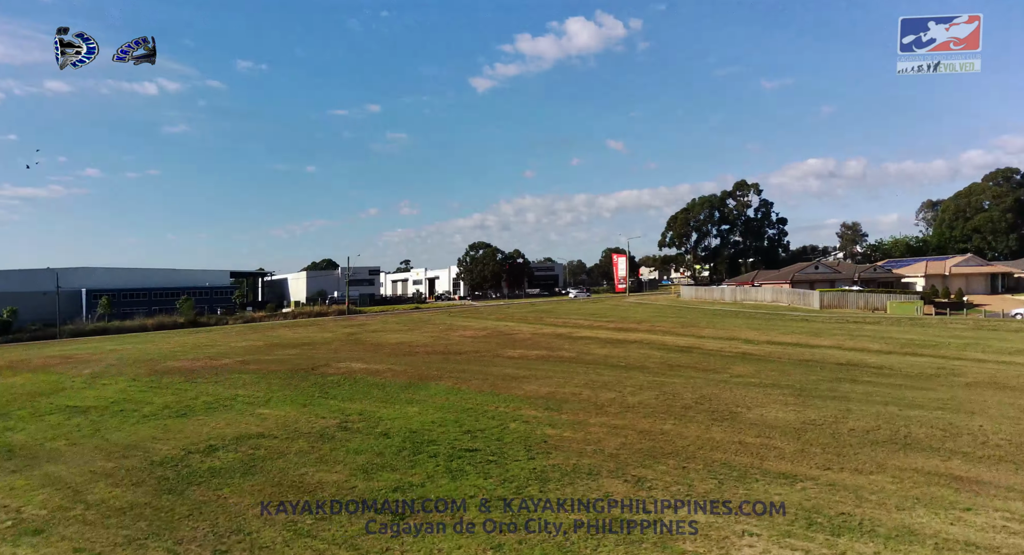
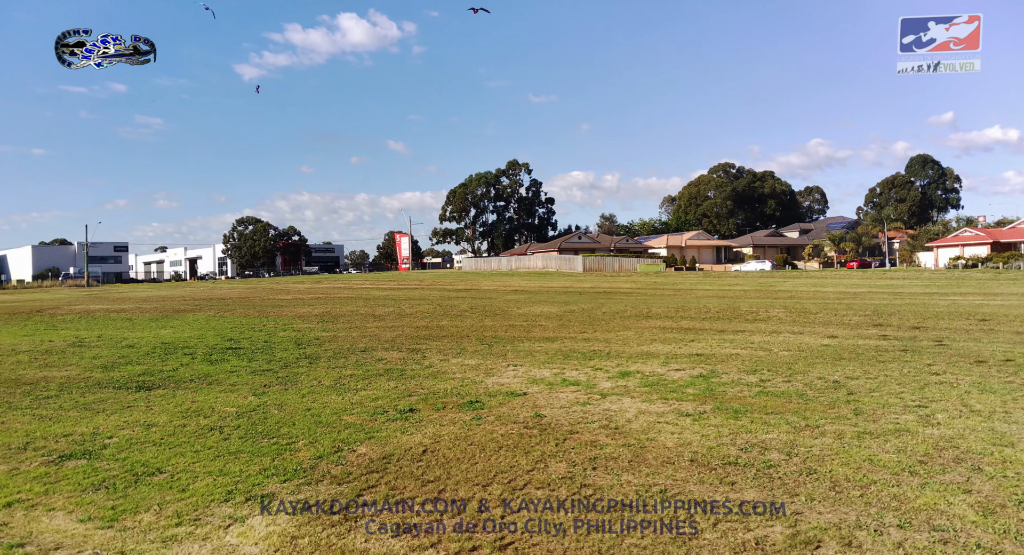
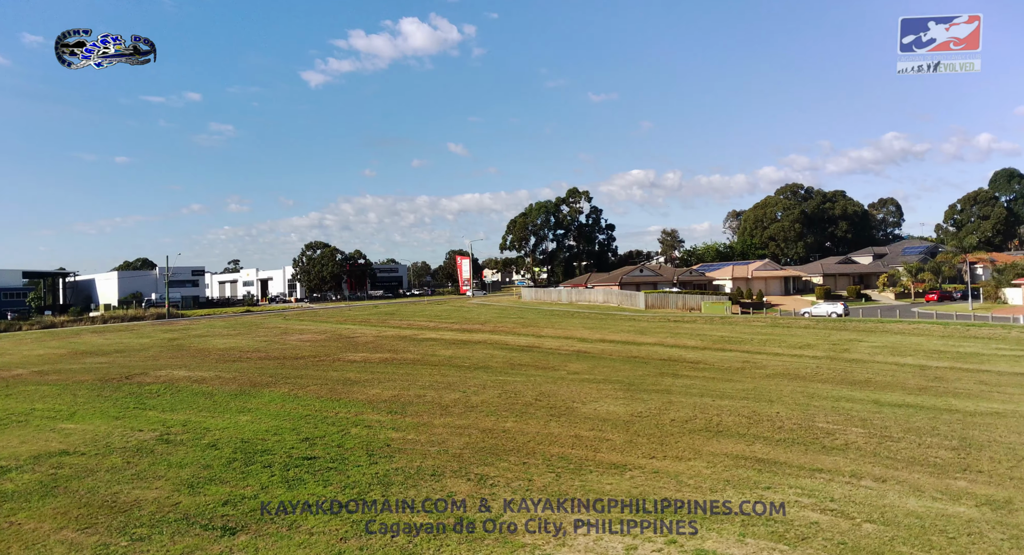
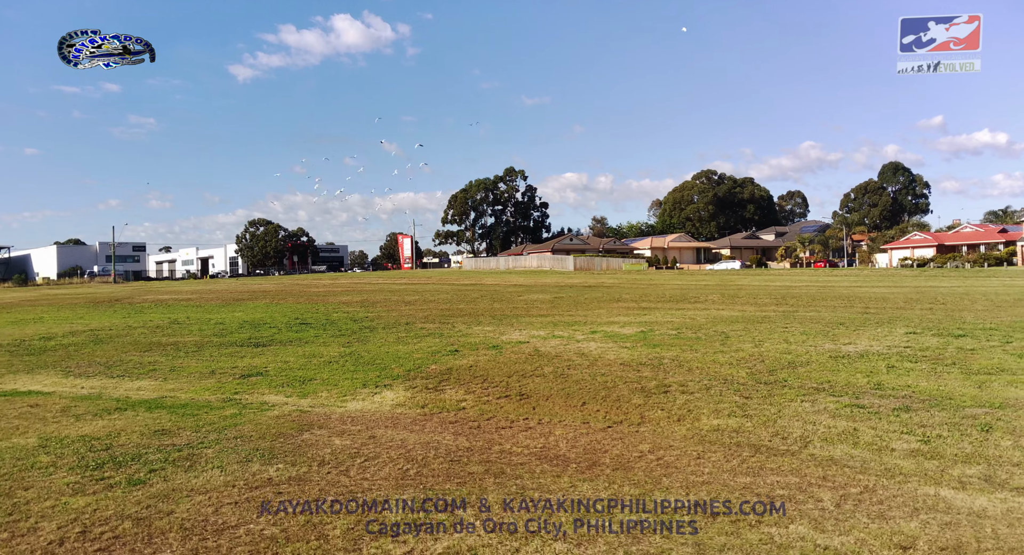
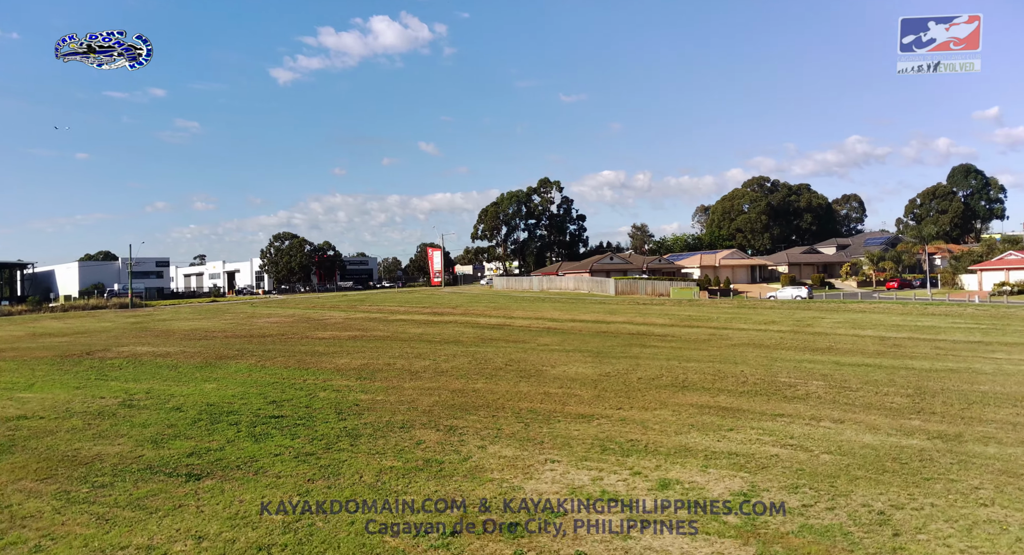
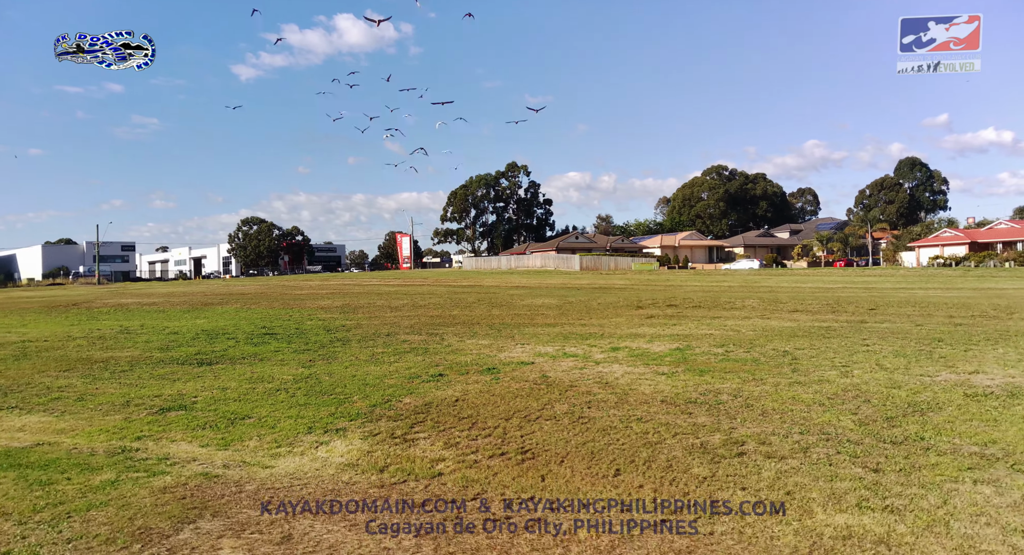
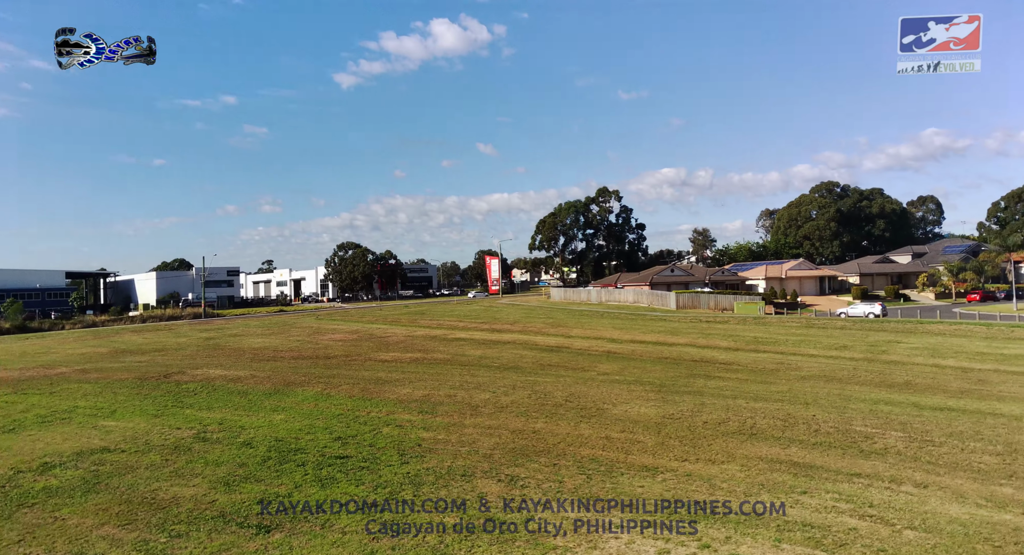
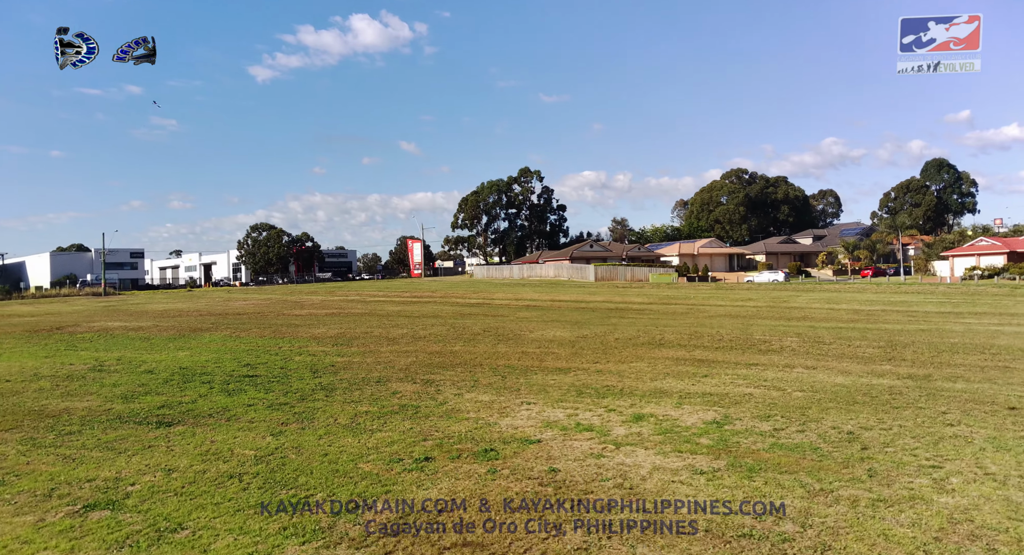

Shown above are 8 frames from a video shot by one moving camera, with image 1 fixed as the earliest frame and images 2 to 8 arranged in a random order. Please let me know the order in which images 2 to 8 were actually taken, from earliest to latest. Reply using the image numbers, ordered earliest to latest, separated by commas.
7, 3, 5, 8, 2, 6, 4
